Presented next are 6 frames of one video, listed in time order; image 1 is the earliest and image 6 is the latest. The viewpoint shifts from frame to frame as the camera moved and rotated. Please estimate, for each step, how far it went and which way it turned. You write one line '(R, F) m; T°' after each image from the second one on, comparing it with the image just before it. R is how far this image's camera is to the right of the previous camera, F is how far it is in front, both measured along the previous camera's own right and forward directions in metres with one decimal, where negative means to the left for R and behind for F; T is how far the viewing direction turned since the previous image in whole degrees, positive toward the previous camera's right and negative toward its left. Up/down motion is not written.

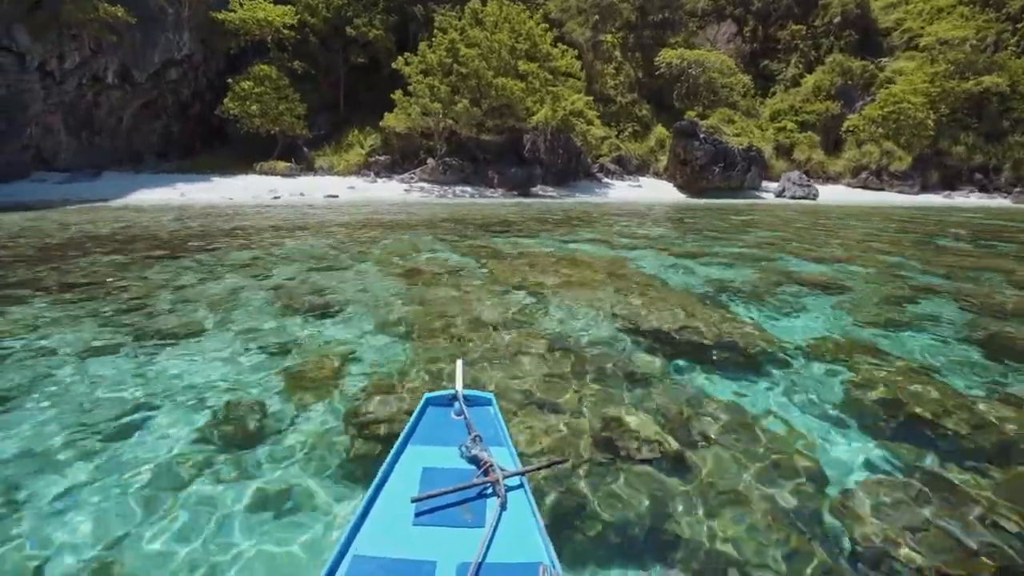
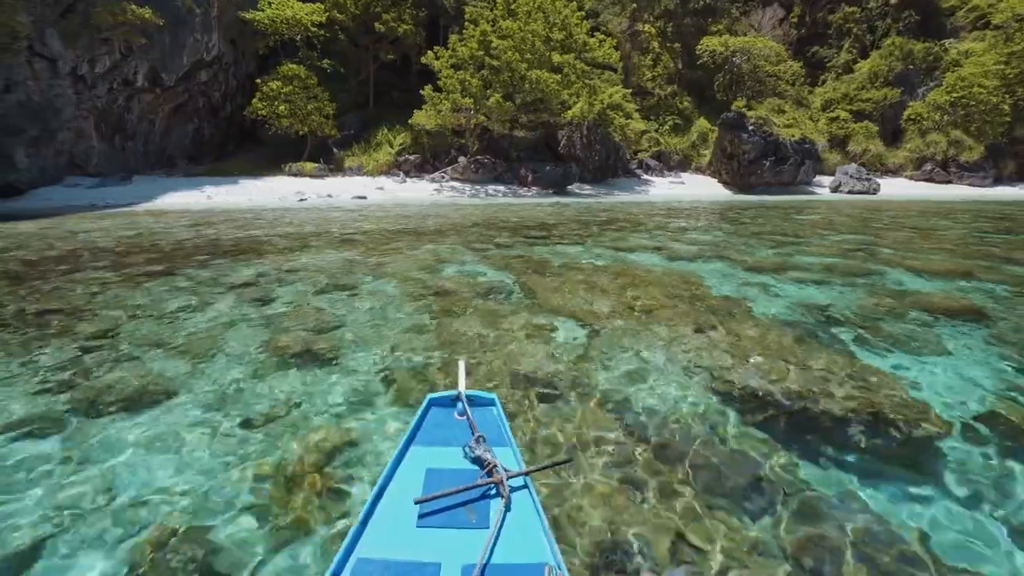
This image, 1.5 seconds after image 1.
(-0.2, +1.5) m; -4°
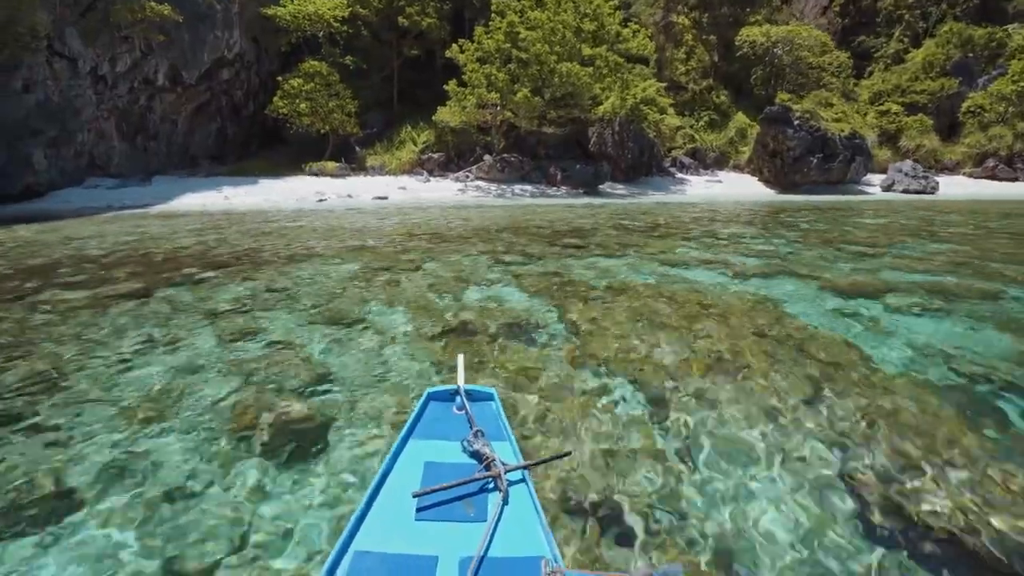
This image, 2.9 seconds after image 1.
(-0.2, +1.4) m; -3°
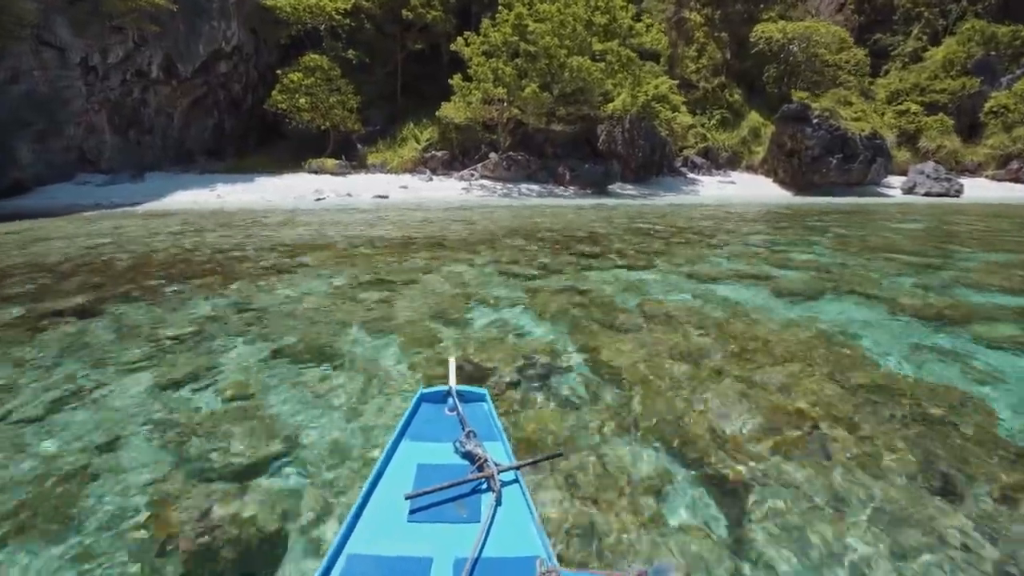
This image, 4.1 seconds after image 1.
(-0.1, +1.1) m; 0°
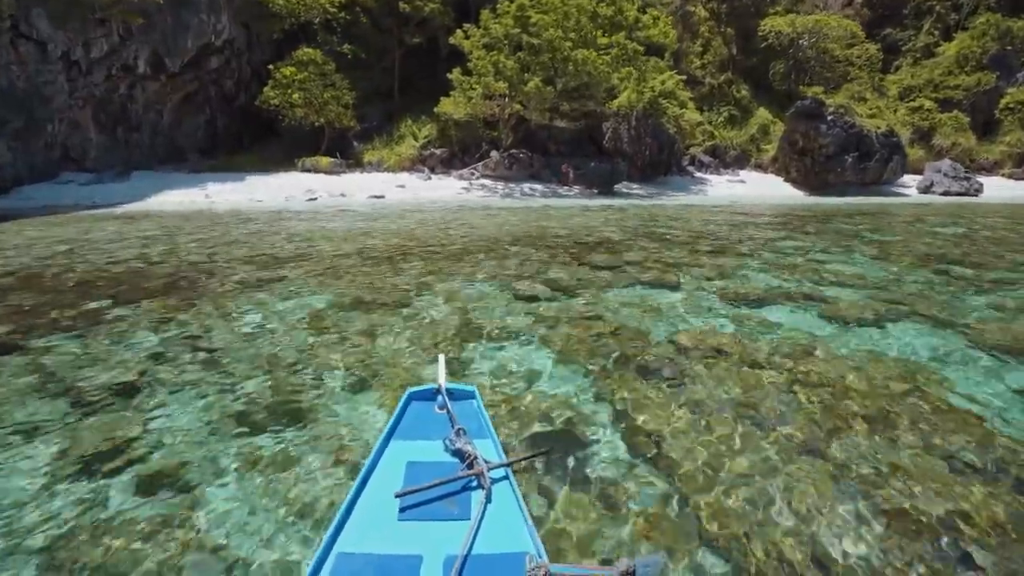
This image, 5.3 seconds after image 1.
(-0.1, +1.1) m; 0°
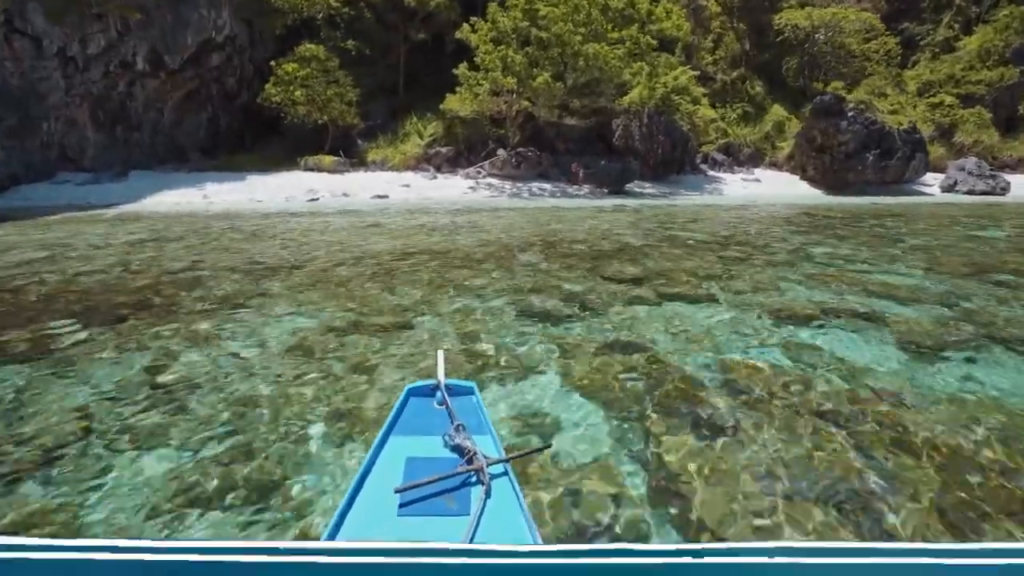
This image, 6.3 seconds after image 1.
(-0.1, +0.8) m; -1°
